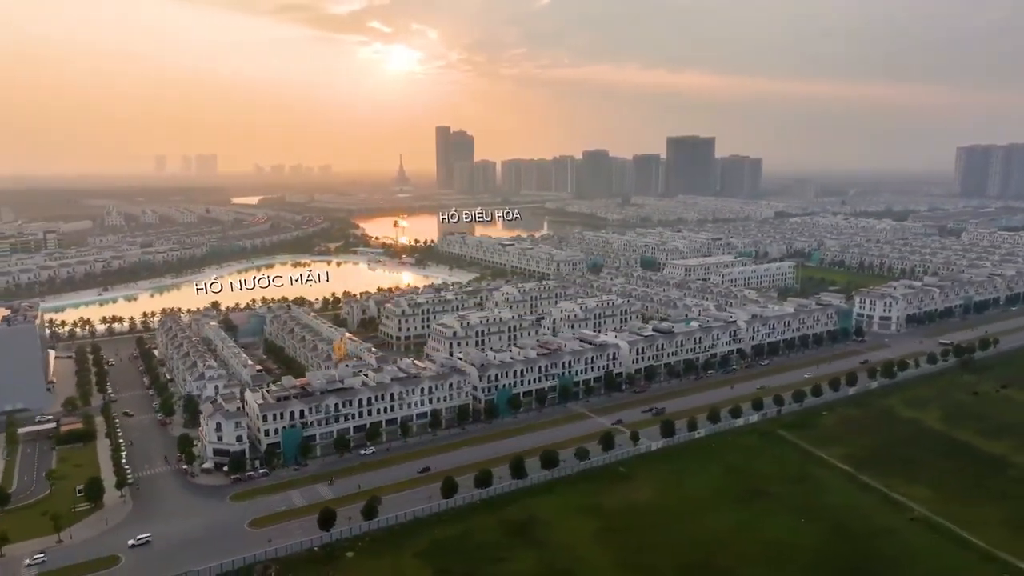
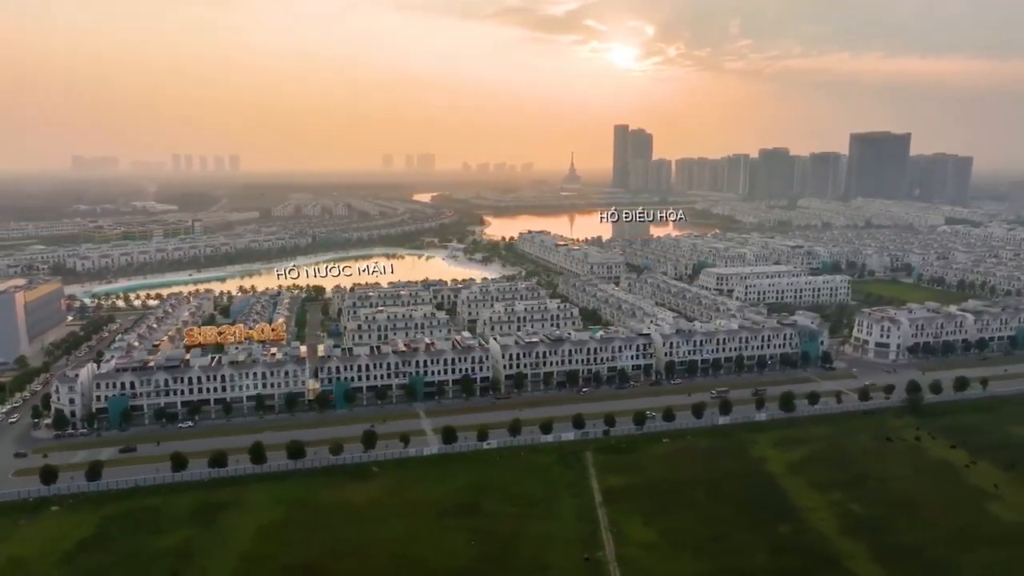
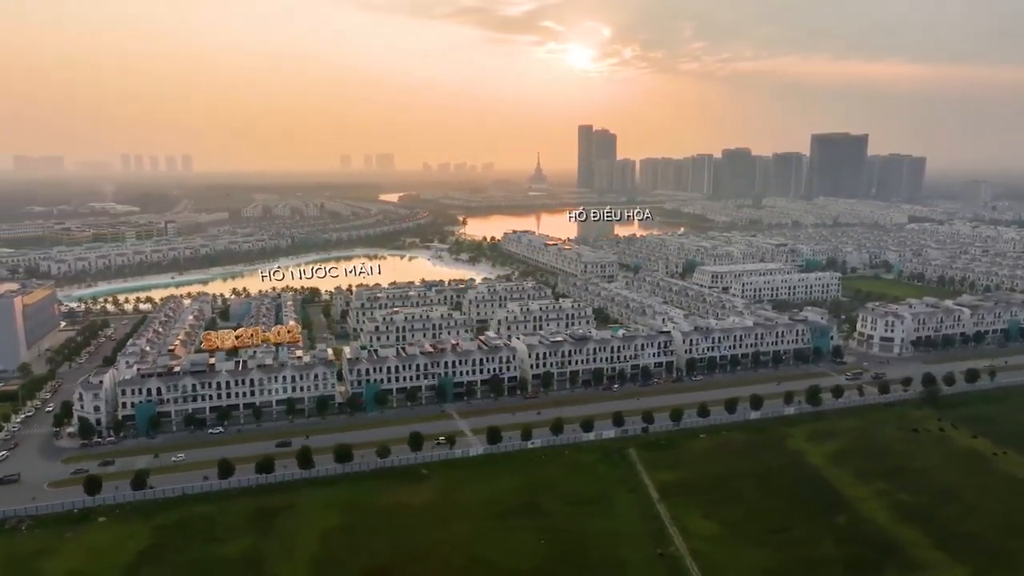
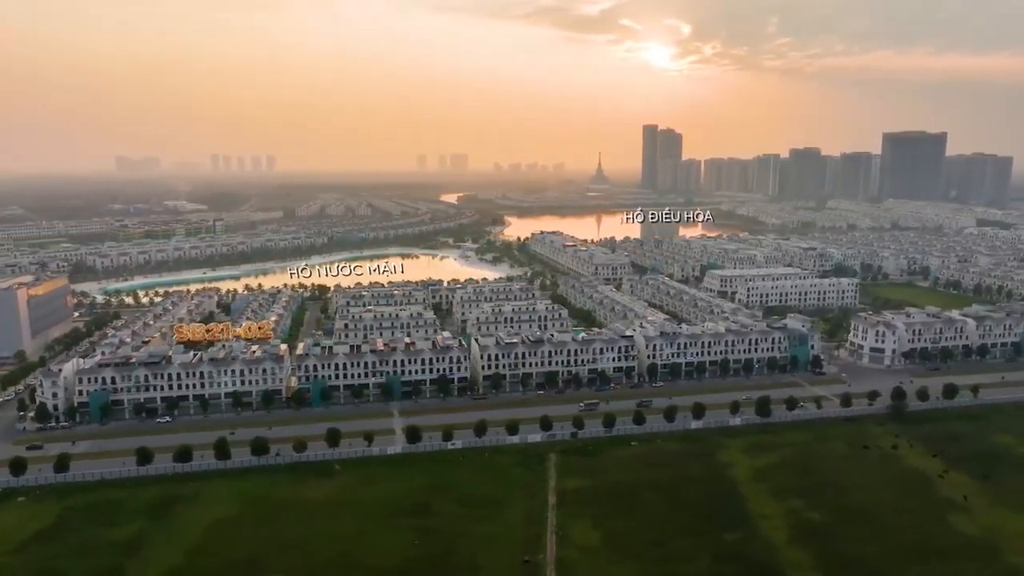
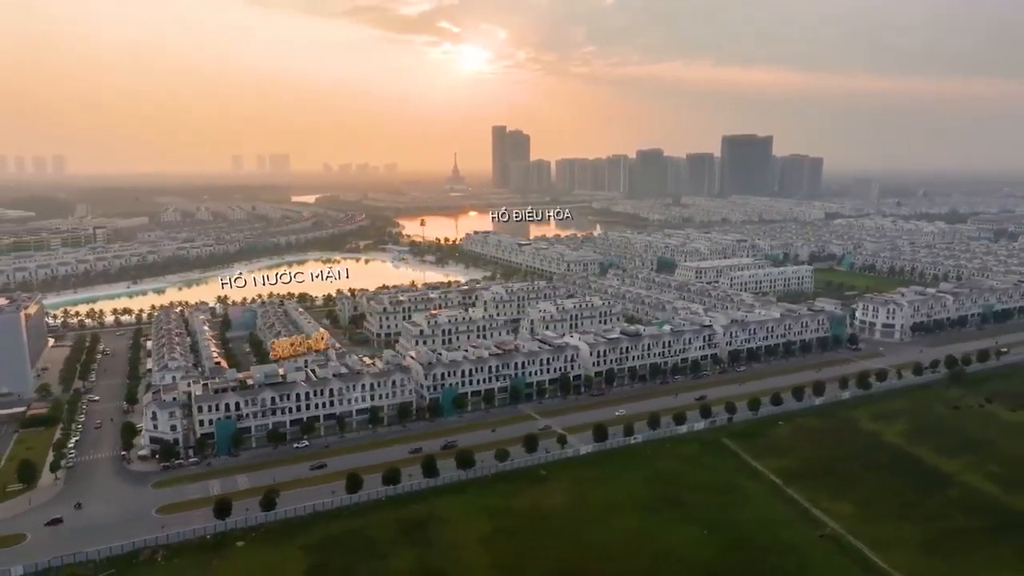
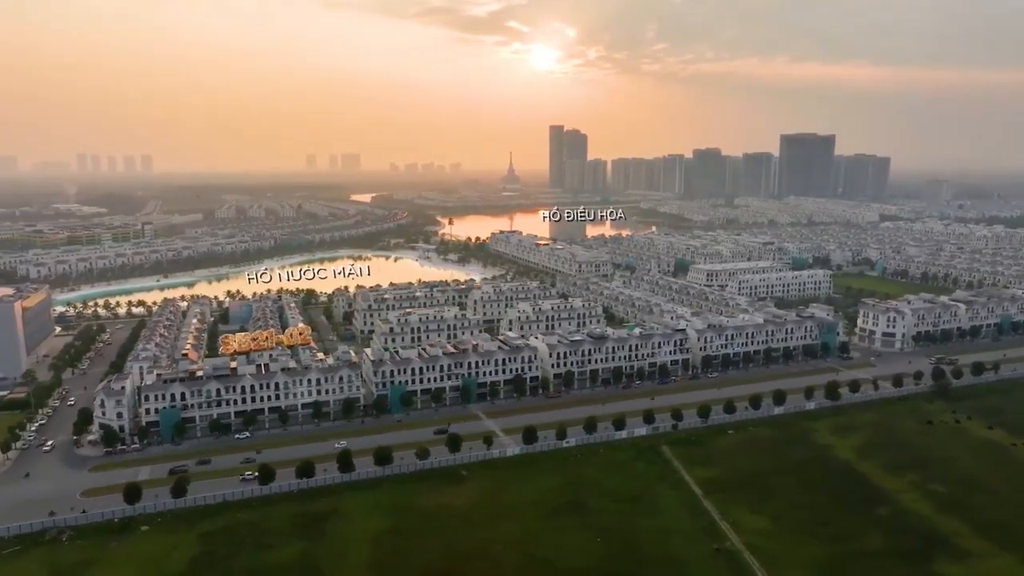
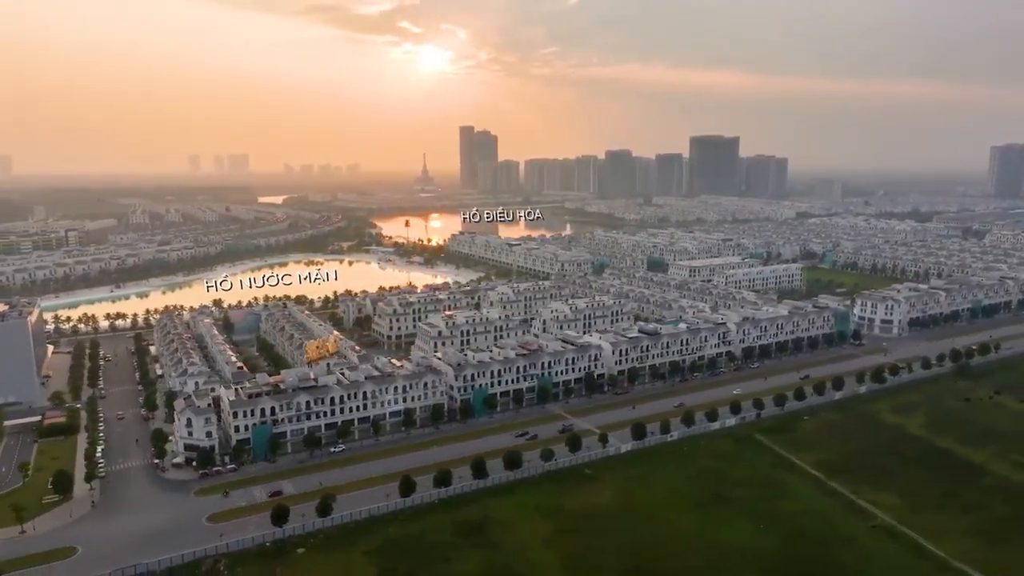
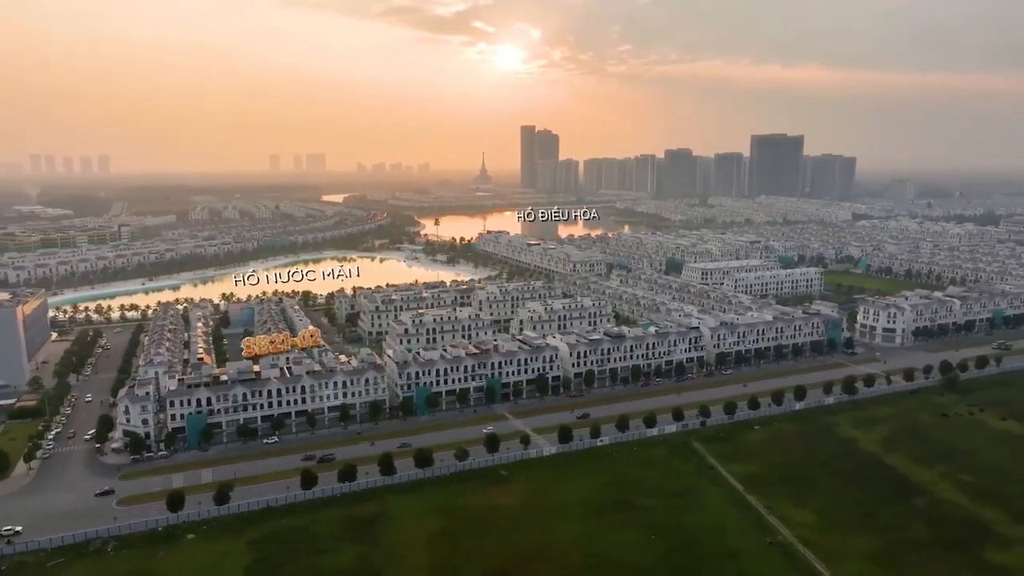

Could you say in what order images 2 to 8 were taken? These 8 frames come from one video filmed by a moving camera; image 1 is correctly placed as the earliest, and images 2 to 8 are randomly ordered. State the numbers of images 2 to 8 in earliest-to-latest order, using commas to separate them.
7, 5, 8, 6, 3, 2, 4
